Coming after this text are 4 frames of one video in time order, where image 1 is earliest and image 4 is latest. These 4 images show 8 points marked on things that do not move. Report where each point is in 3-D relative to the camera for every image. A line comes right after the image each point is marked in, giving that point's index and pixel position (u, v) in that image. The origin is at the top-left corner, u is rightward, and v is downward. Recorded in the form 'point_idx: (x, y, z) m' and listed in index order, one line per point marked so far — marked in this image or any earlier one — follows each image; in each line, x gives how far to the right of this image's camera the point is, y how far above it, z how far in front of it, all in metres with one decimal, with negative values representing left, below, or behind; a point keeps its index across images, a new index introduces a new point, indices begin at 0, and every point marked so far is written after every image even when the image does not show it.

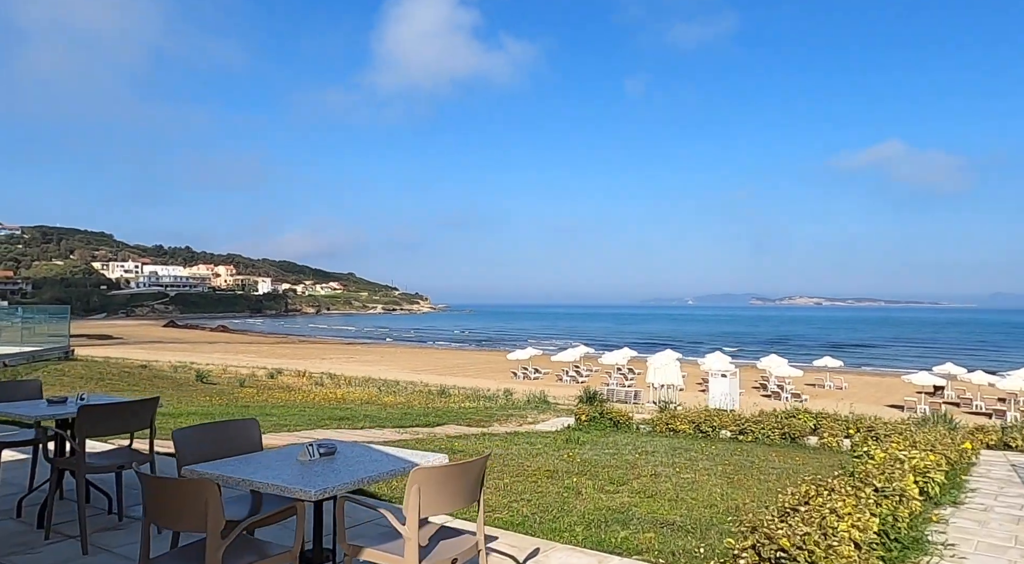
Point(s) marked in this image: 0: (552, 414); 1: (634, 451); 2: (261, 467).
0: (+0.8, -2.7, +15.4) m
1: (+1.4, -2.0, +9.3) m
2: (-1.0, -0.7, +3.0) m
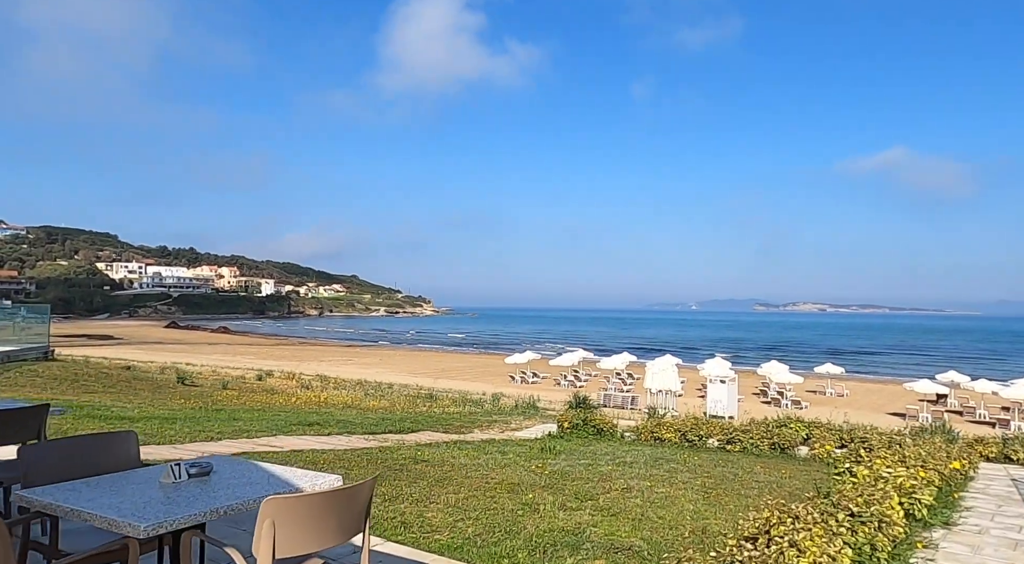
0: (+0.5, -2.7, +14.9) m
1: (+1.1, -2.1, +8.8) m
2: (-1.3, -0.7, +2.6) m
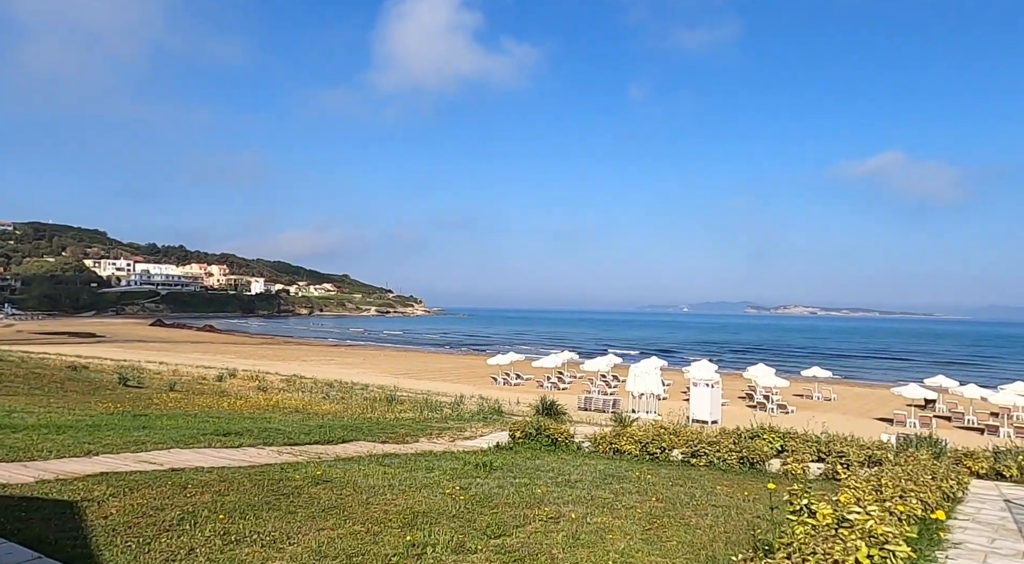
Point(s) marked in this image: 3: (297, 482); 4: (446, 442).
0: (-0.3, -2.6, +13.8) m
1: (+0.4, -2.0, +7.7) m
2: (-2.0, -0.6, +1.5) m
3: (-1.8, -1.7, +6.4) m
4: (-1.0, -2.4, +11.6) m
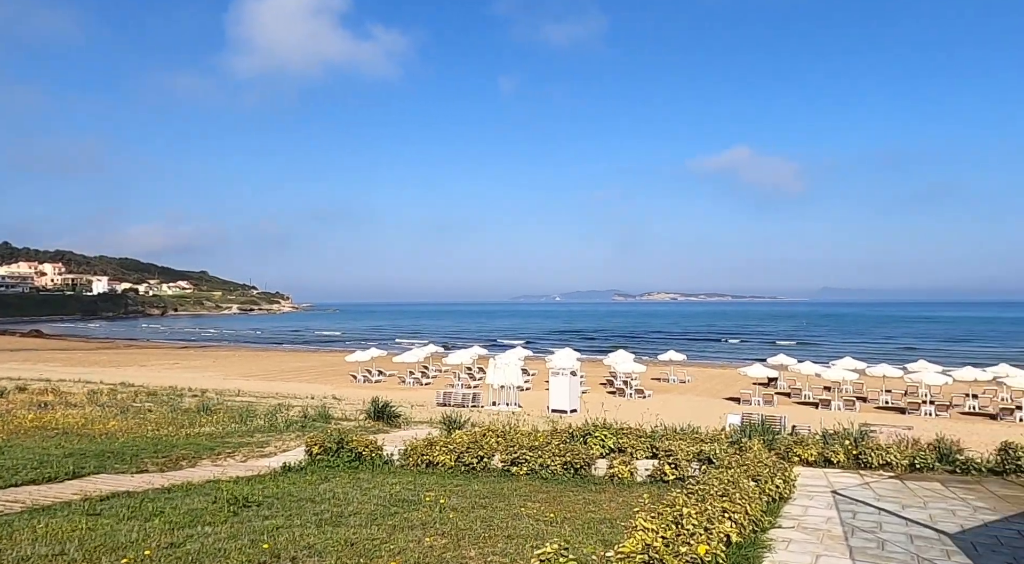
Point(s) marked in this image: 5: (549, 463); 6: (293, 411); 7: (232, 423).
0: (-3.3, -2.5, +12.1) m
1: (-1.6, -1.9, +6.2) m
2: (-2.9, -0.6, -0.4) m
3: (-3.5, -1.6, +4.5) m
4: (-3.6, -2.3, +9.8) m
5: (+0.5, -2.2, +9.2) m
6: (-5.1, -3.0, +18.0) m
7: (-5.5, -2.7, +15.1) m
